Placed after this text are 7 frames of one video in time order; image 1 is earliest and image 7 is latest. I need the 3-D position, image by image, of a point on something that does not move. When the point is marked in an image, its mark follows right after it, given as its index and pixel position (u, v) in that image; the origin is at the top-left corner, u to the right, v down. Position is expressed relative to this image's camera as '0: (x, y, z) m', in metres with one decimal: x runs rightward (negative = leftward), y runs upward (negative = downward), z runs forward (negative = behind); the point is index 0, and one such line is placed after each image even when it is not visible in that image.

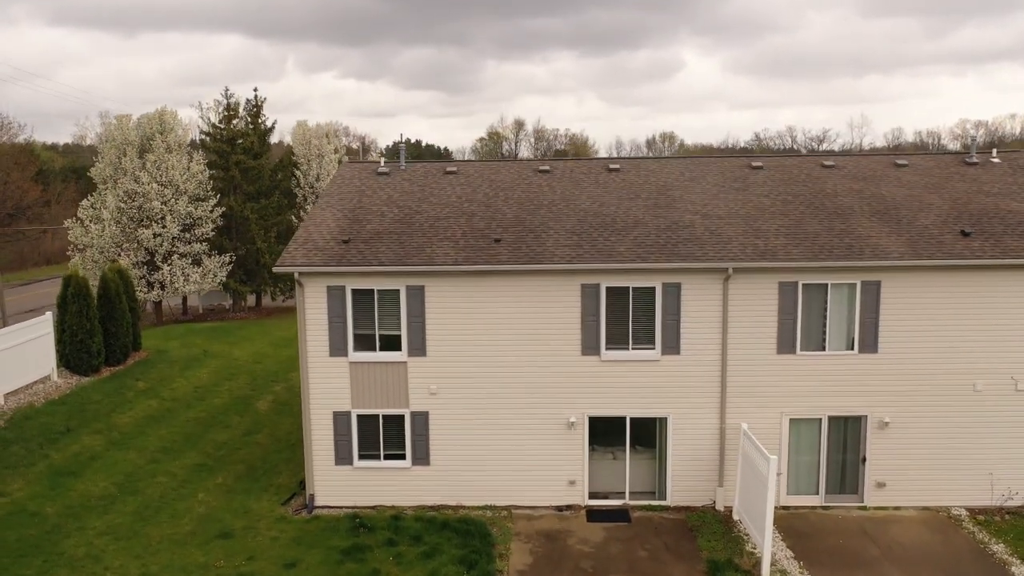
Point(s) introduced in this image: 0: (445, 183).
0: (-1.4, +2.1, +16.6) m
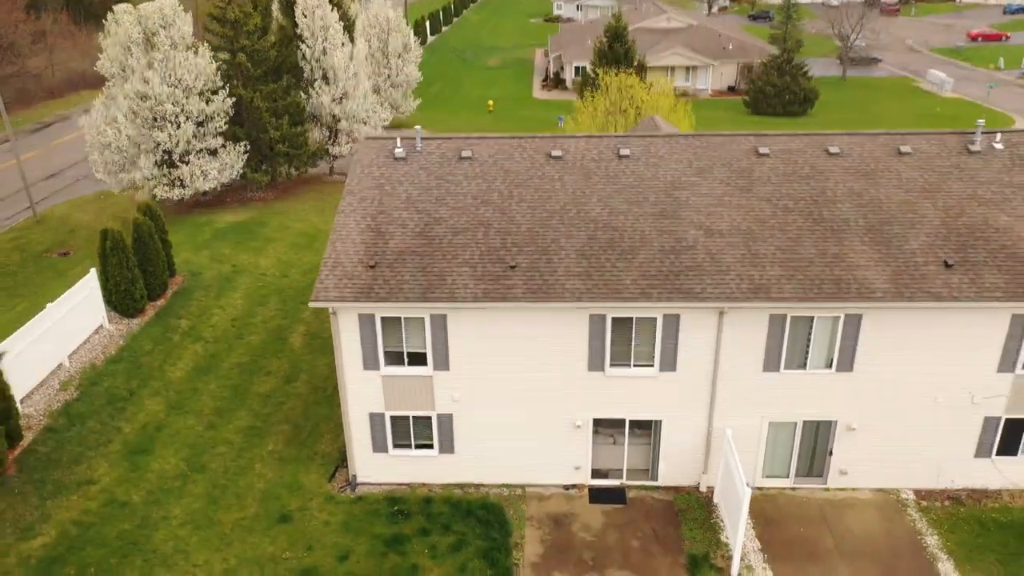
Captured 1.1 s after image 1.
0: (-1.1, +2.5, +17.3) m
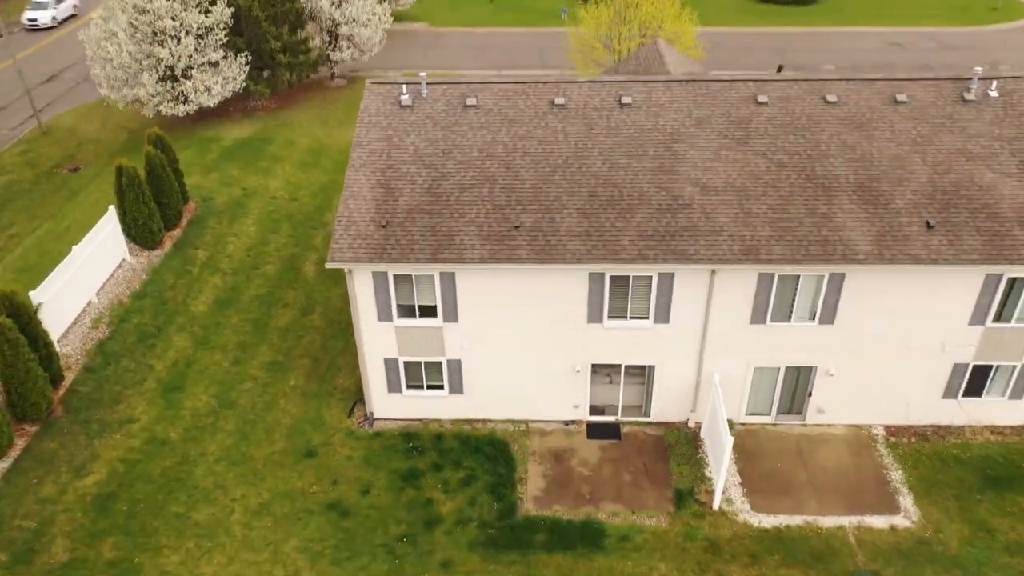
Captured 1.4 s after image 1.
0: (-1.0, +3.6, +17.7) m
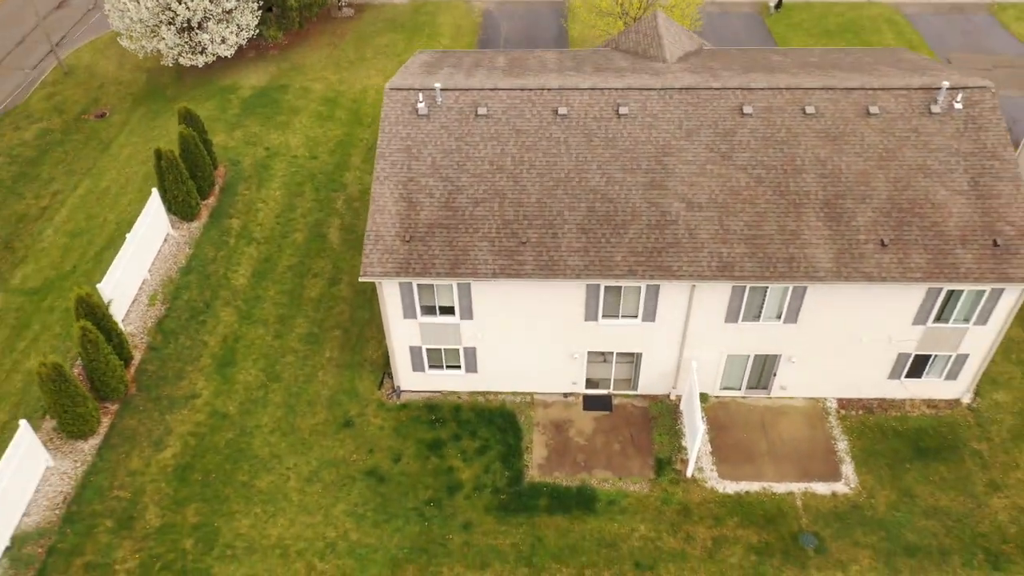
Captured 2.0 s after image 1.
0: (-0.8, +3.7, +19.6) m
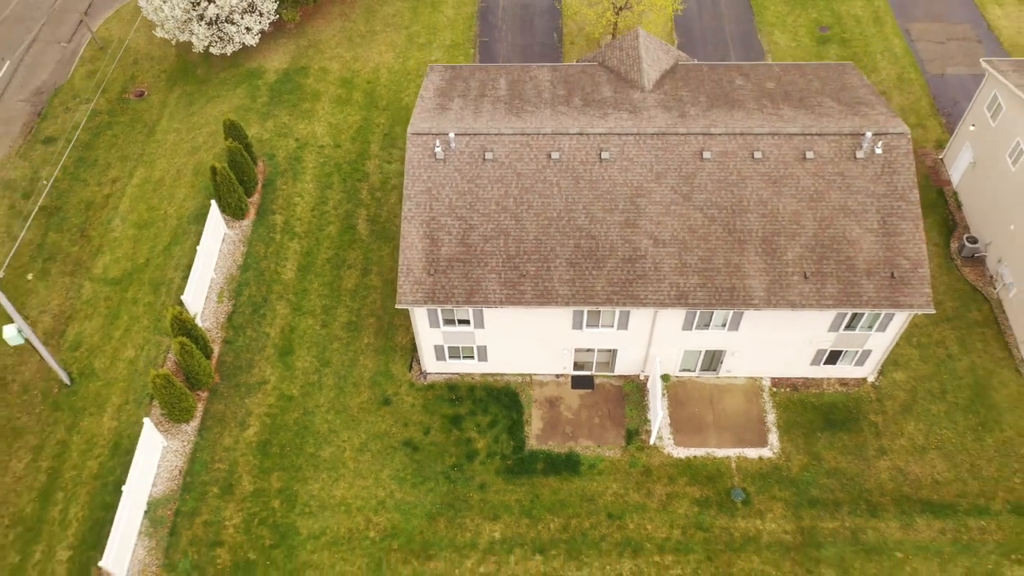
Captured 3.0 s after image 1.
0: (-0.8, +3.3, +23.9) m
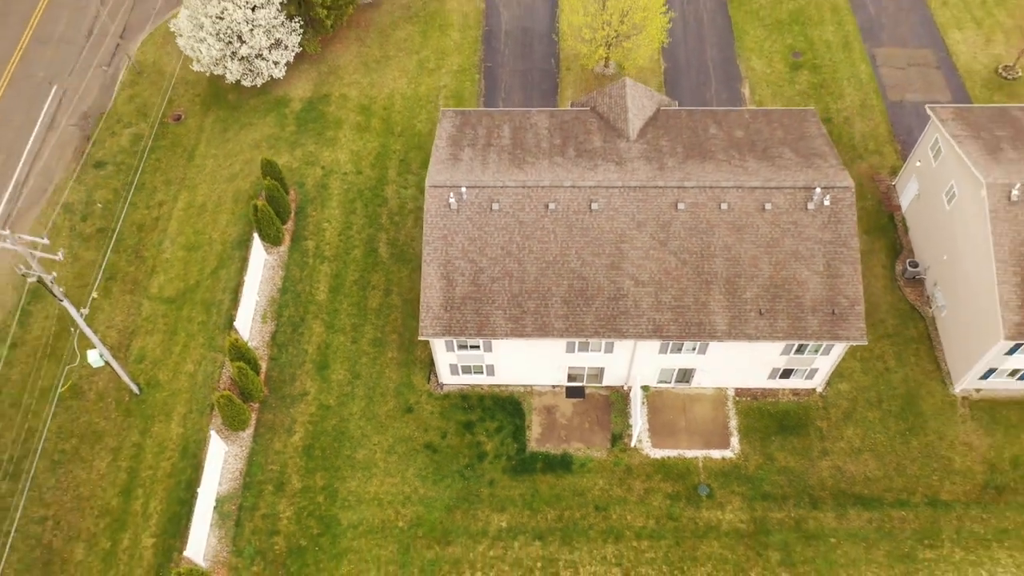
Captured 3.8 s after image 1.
0: (-0.7, +2.2, +28.1) m
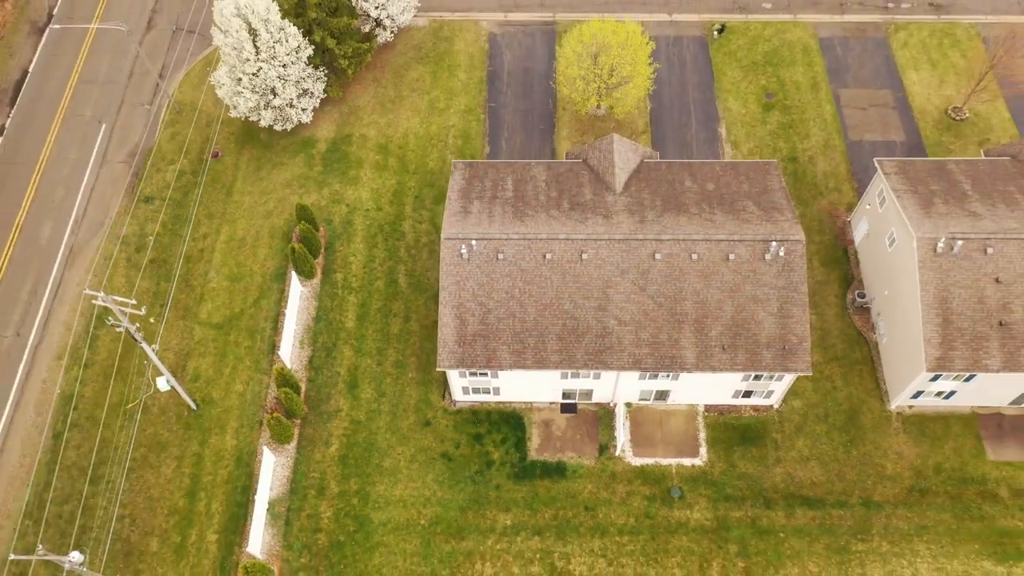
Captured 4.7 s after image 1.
0: (-0.6, +0.7, +33.2) m
